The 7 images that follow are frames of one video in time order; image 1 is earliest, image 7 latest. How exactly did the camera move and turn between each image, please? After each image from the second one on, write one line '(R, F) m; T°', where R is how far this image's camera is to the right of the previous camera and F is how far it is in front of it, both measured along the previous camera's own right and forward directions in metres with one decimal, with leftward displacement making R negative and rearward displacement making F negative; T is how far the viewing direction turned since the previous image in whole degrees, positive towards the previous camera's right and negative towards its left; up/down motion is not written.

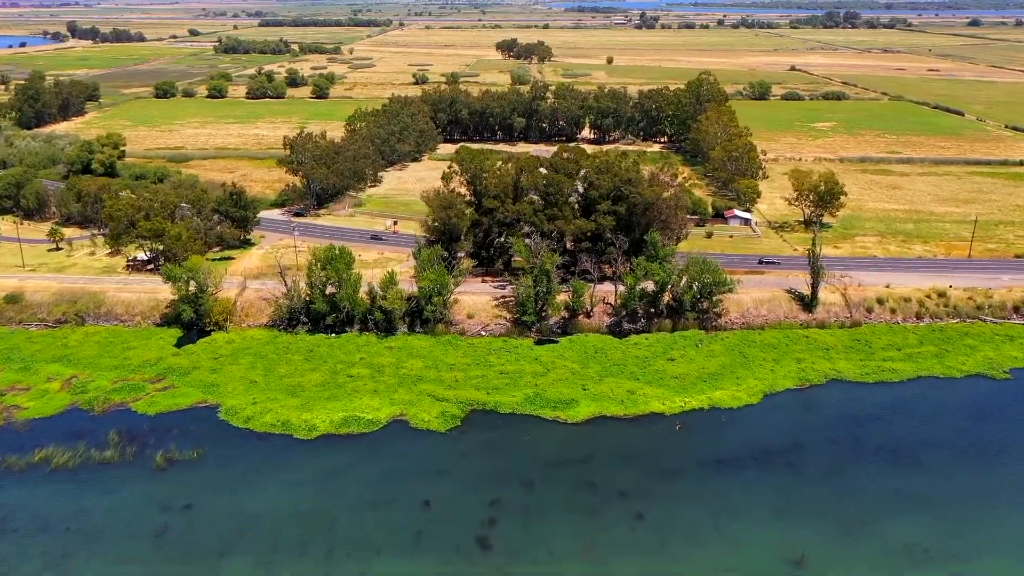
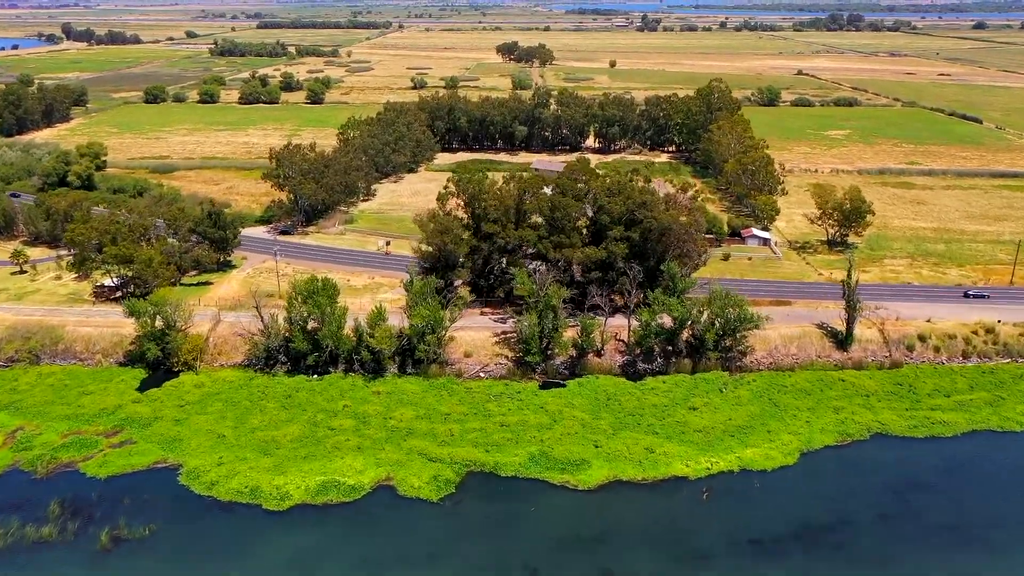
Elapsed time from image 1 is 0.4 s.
(-0.1, +5.2) m; 0°
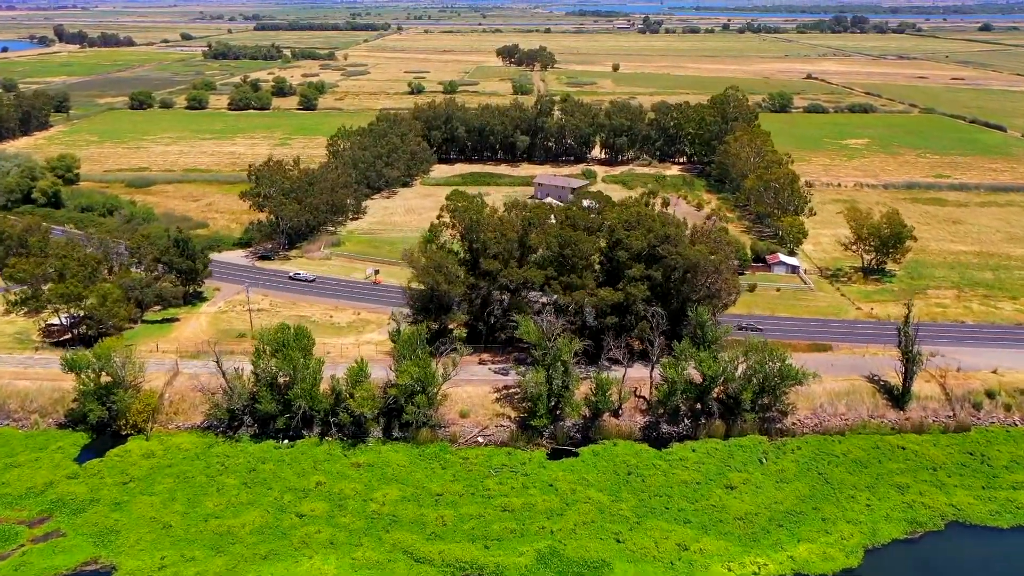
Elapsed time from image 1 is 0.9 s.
(-0.2, +6.6) m; 0°
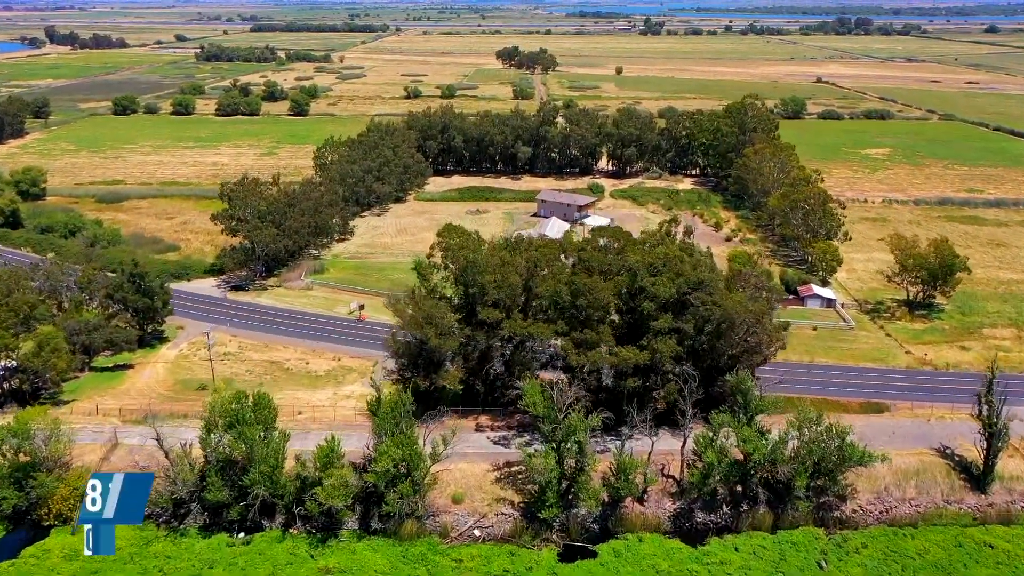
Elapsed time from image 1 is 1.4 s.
(-0.2, +6.9) m; 0°
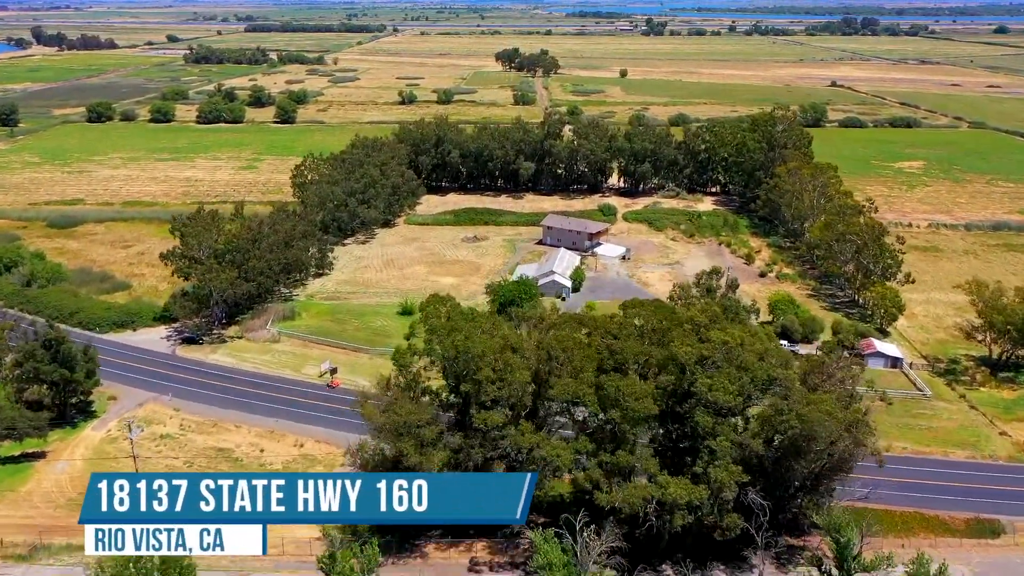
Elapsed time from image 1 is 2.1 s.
(-0.2, +9.3) m; 0°
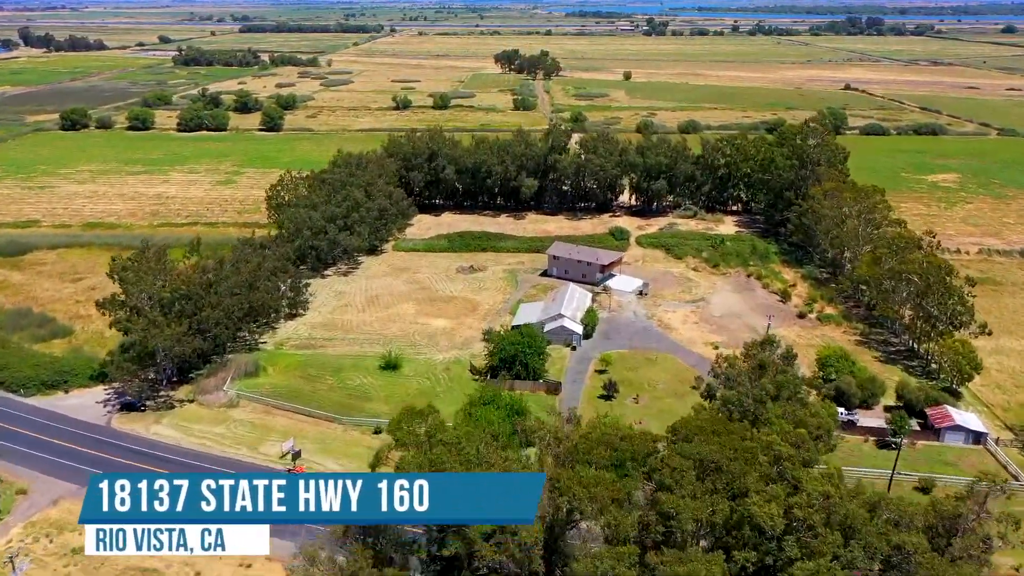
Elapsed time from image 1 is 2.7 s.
(-0.1, +8.2) m; 0°
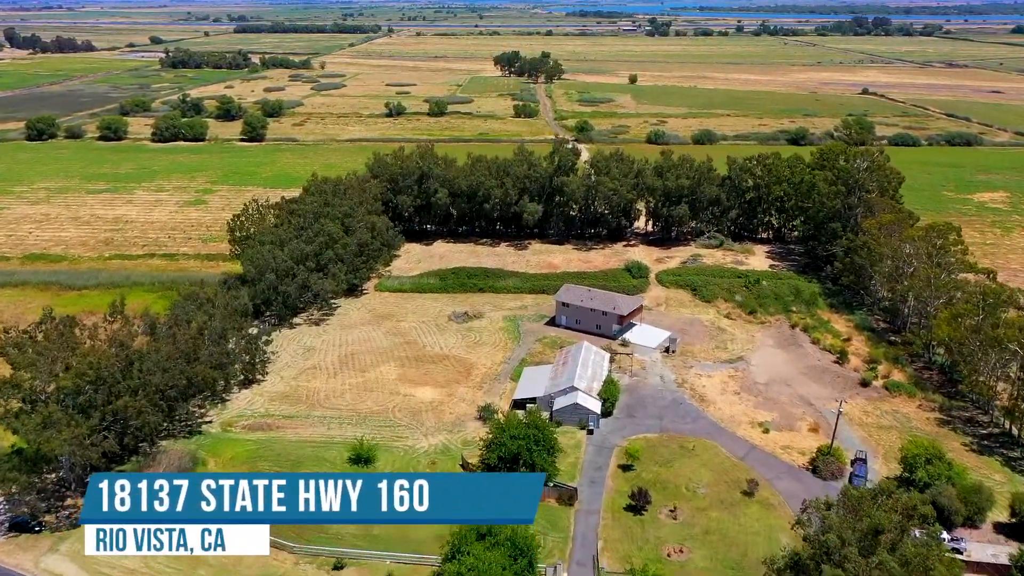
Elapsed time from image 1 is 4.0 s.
(-0.1, +9.5) m; 0°
